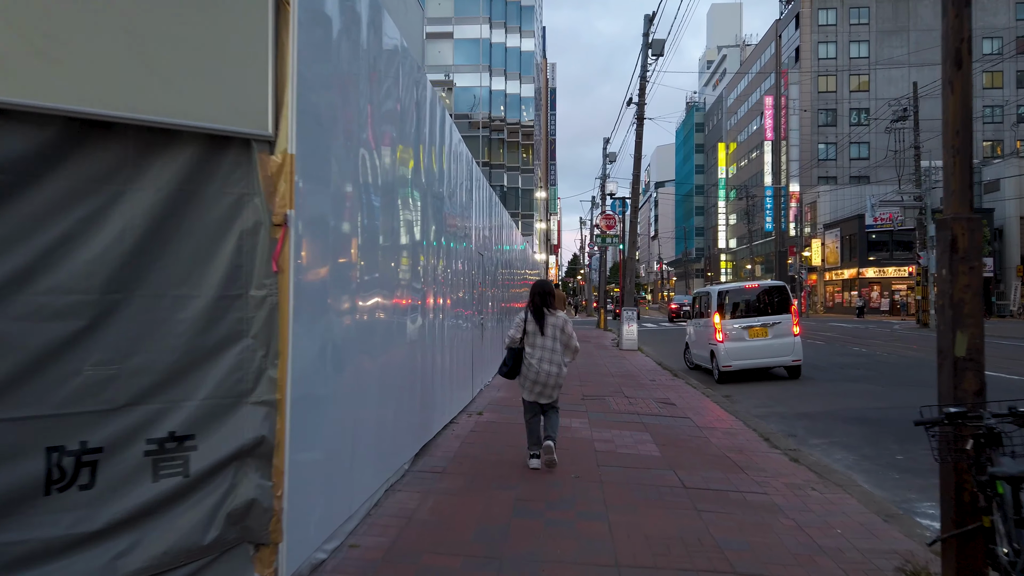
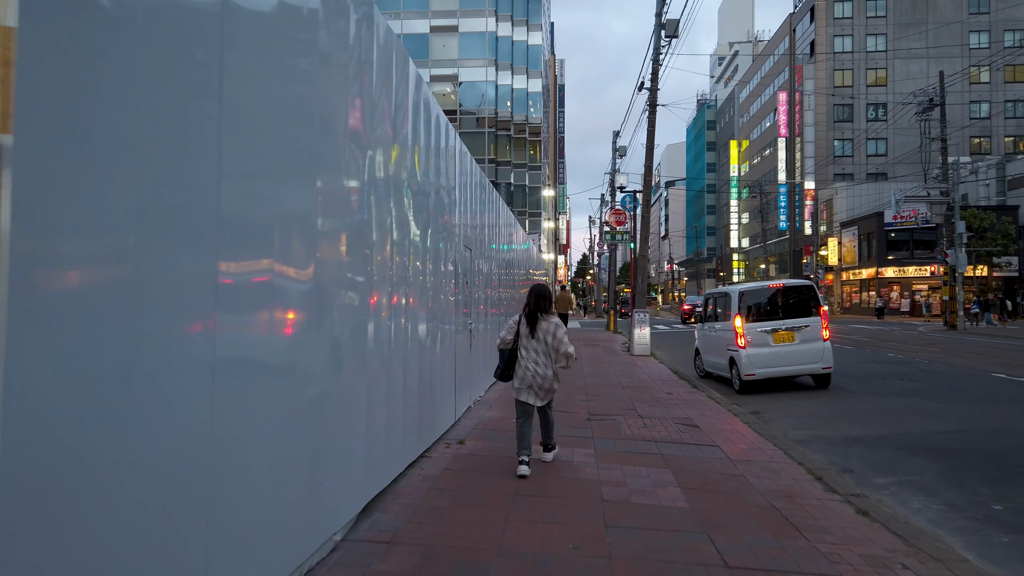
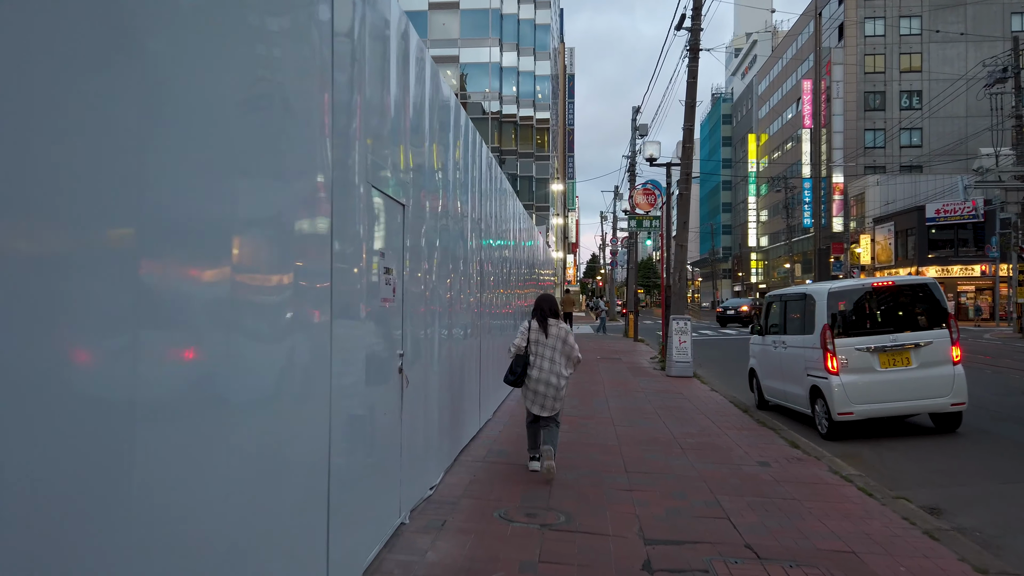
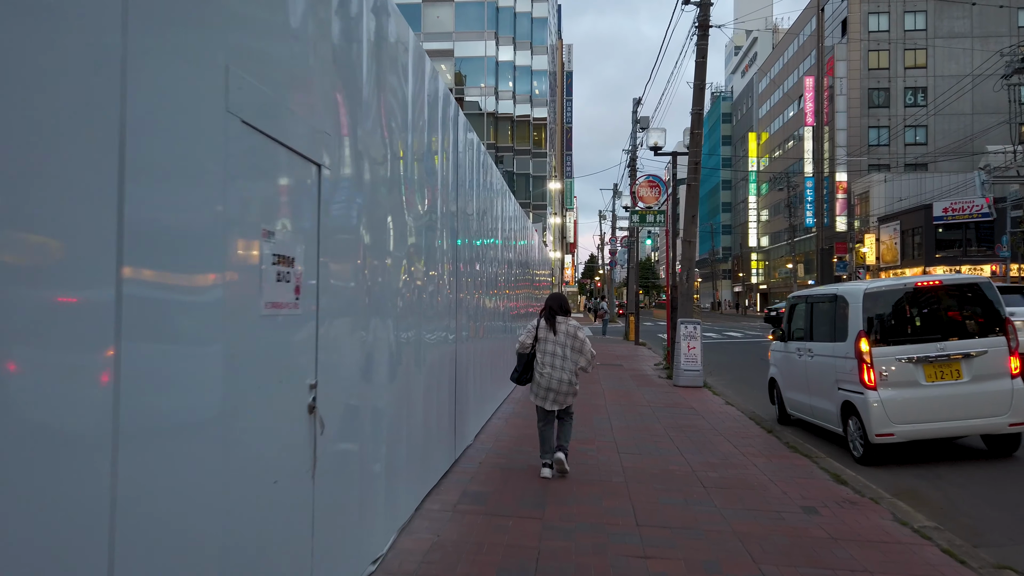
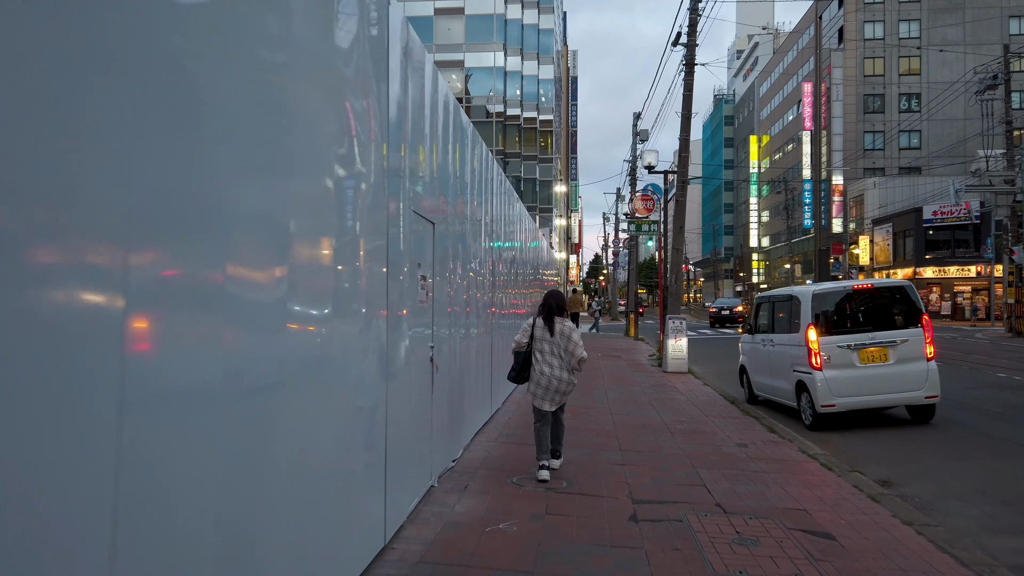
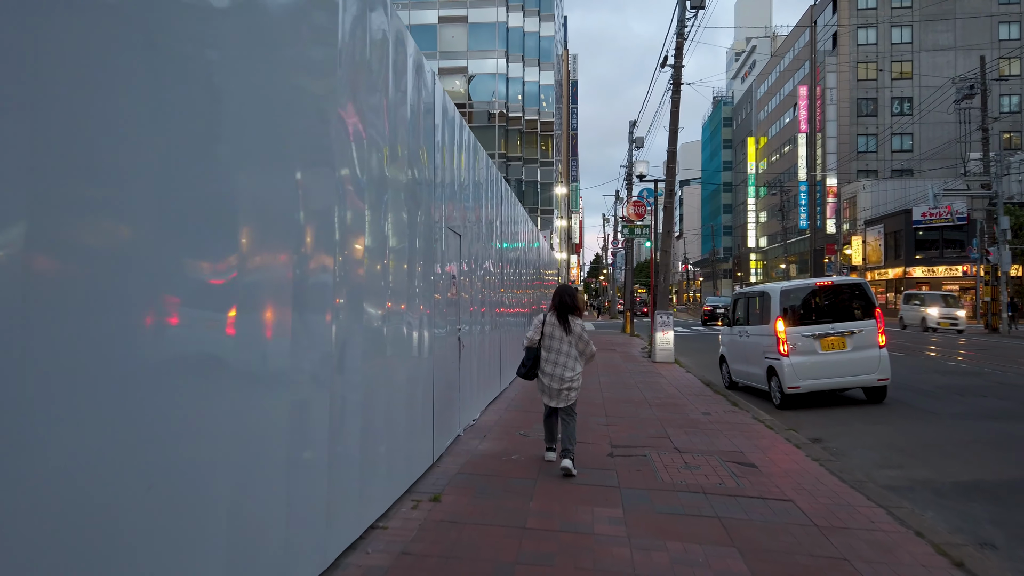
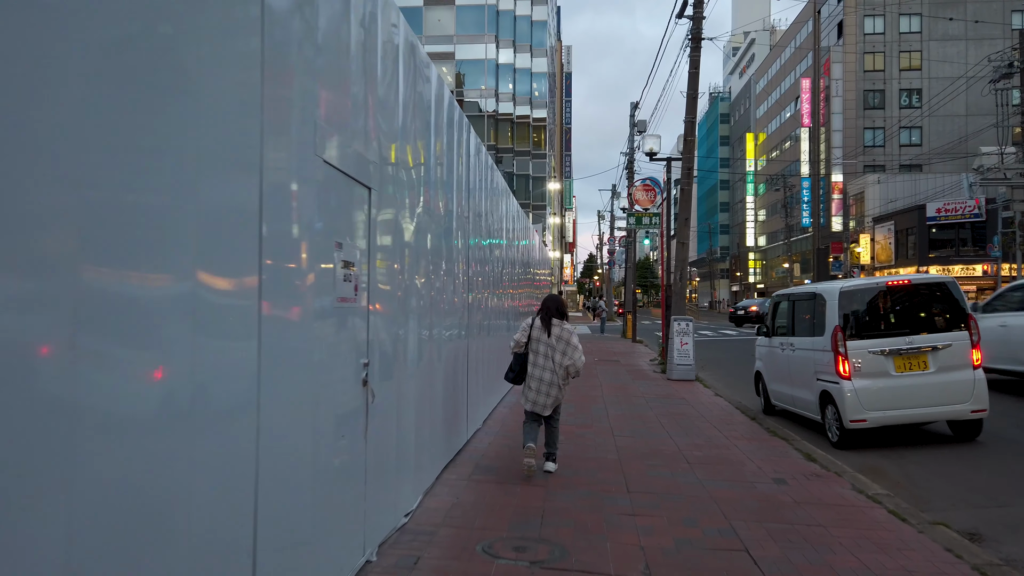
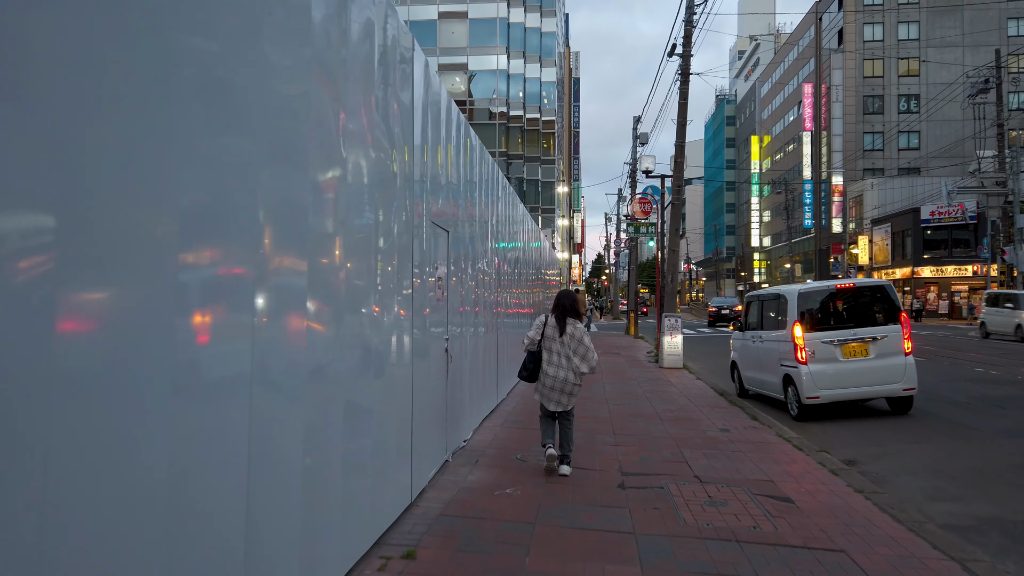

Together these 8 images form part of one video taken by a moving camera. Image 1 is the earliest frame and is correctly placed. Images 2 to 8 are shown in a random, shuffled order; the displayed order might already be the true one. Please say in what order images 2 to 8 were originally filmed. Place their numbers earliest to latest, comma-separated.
2, 6, 8, 5, 3, 7, 4
